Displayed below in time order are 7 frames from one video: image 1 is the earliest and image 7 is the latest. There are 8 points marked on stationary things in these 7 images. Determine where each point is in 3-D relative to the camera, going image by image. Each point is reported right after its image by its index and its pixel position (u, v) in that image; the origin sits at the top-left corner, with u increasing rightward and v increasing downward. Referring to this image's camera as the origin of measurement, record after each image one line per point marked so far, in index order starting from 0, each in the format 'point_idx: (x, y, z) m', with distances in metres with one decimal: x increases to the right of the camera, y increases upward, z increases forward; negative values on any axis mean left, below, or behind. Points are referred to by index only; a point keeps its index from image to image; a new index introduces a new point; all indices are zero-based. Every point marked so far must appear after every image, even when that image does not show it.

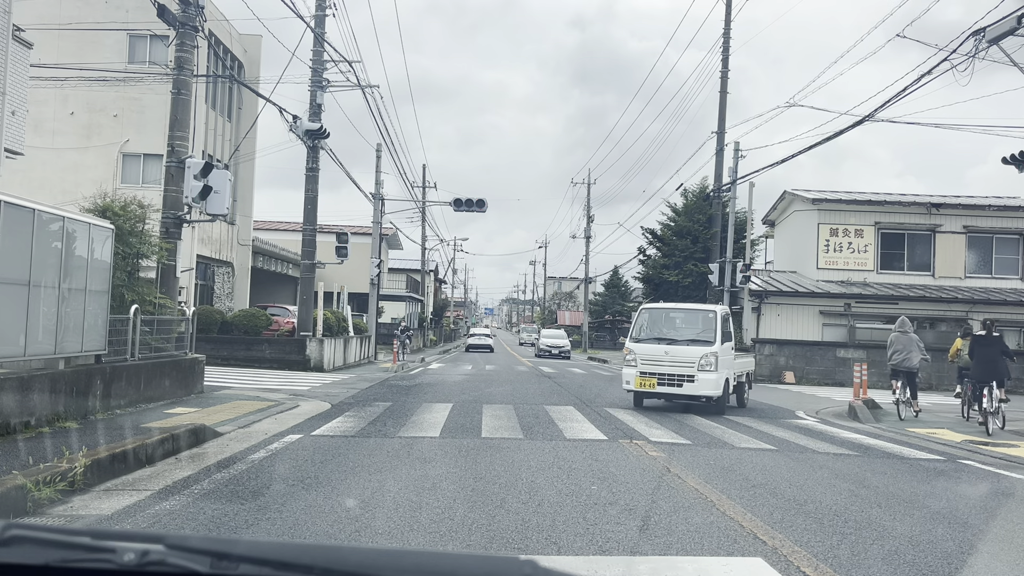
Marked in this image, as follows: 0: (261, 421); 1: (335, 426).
0: (-3.5, -1.9, +10.3) m
1: (-2.3, -1.8, +9.6) m
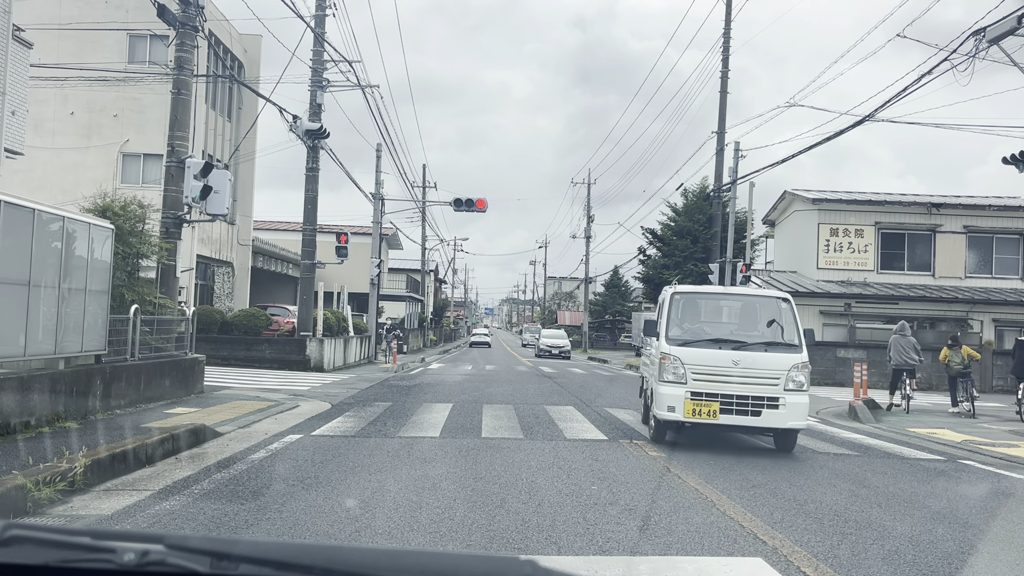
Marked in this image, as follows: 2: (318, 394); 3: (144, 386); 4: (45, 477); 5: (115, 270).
0: (-3.5, -1.9, +10.3) m
1: (-2.3, -1.8, +9.6) m
2: (-3.7, -2.0, +14.1) m
3: (-5.6, -1.5, +11.3) m
4: (-3.6, -1.5, +5.7) m
5: (-6.2, +0.3, +11.5) m
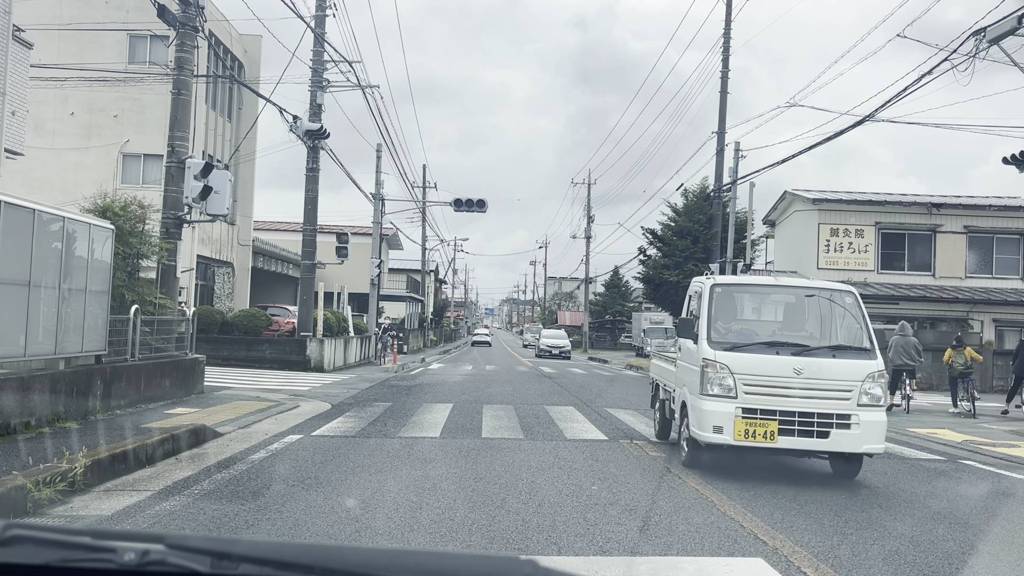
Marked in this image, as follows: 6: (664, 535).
0: (-3.5, -1.9, +10.3) m
1: (-2.3, -1.8, +9.6) m
2: (-3.7, -2.0, +14.1) m
3: (-5.6, -1.5, +11.3) m
4: (-3.6, -1.5, +5.7) m
5: (-6.2, +0.3, +11.5) m
6: (+1.0, -1.7, +4.9) m
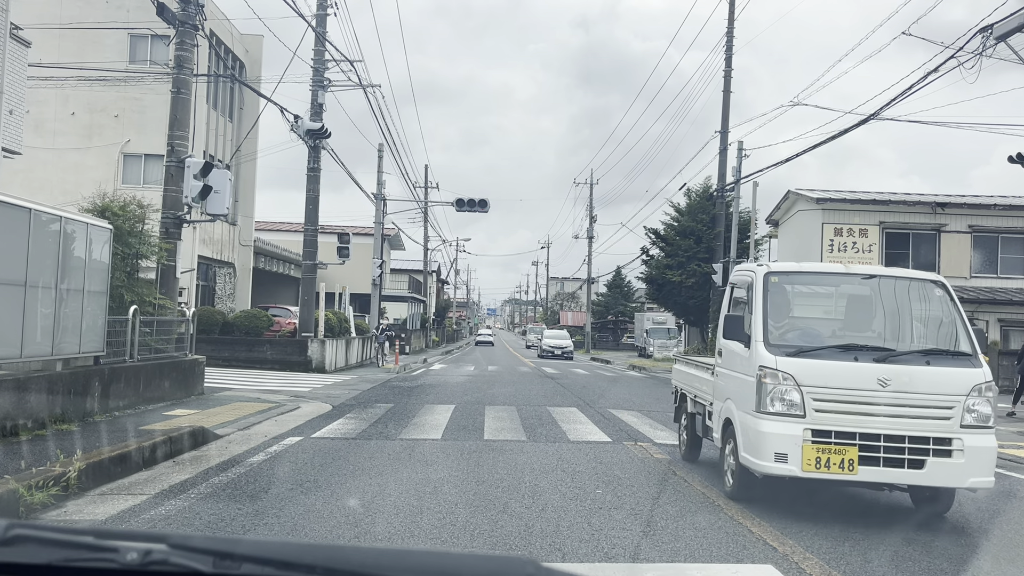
0: (-3.5, -1.9, +10.2) m
1: (-2.3, -1.8, +9.5) m
2: (-3.7, -2.0, +14.0) m
3: (-5.6, -1.5, +11.2) m
4: (-3.6, -1.5, +5.6) m
5: (-6.2, +0.3, +11.4) m
6: (+1.0, -1.6, +4.8) m
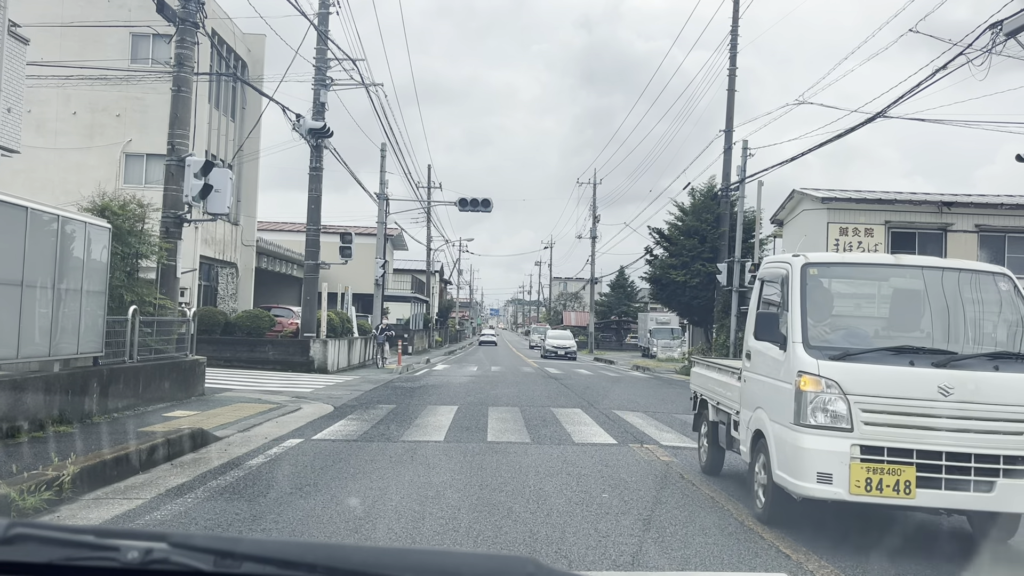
0: (-3.4, -1.9, +10.1) m
1: (-2.2, -1.8, +9.4) m
2: (-3.6, -2.0, +13.9) m
3: (-5.5, -1.5, +11.1) m
4: (-3.6, -1.5, +5.5) m
5: (-6.1, +0.3, +11.3) m
6: (+1.1, -1.6, +4.7) m
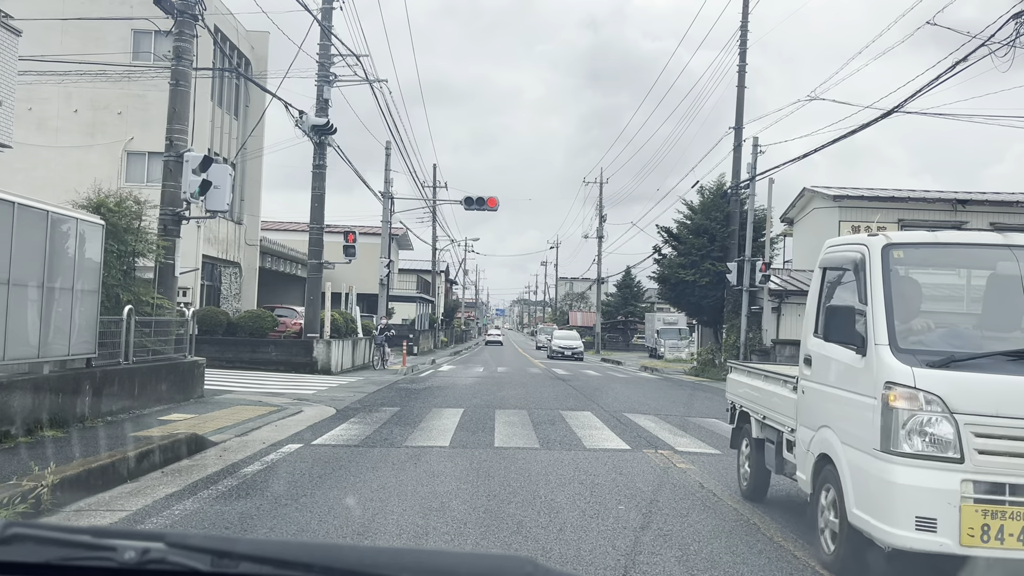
0: (-3.3, -1.9, +9.7) m
1: (-2.1, -1.8, +9.0) m
2: (-3.5, -2.0, +13.5) m
3: (-5.4, -1.5, +10.7) m
4: (-3.5, -1.4, +5.1) m
5: (-6.0, +0.3, +11.0) m
6: (+1.1, -1.6, +4.3) m
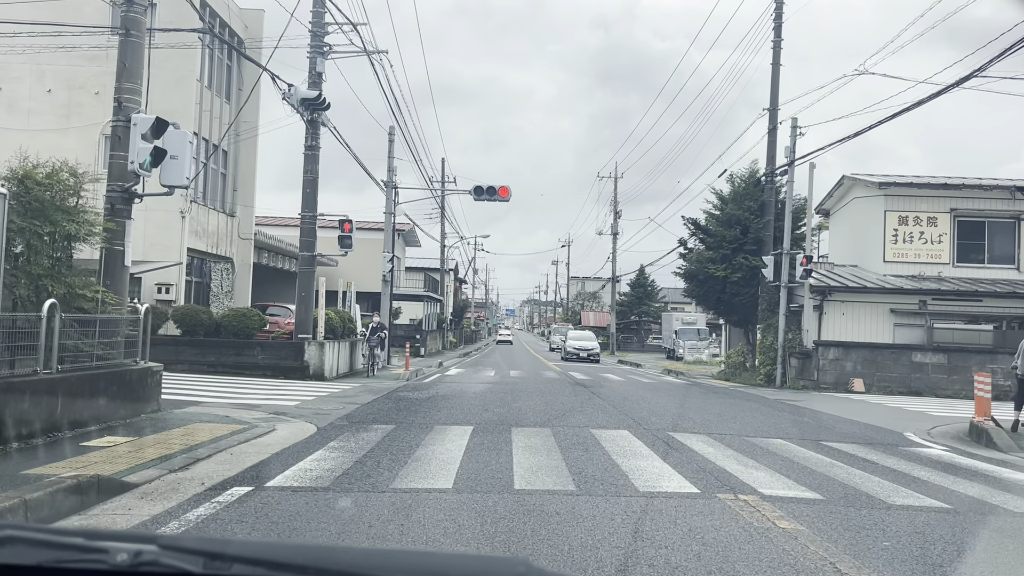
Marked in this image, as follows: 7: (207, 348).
0: (-3.1, -1.7, +7.6) m
1: (-1.9, -1.7, +6.9) m
2: (-3.2, -1.9, +11.4) m
3: (-5.2, -1.4, +8.6) m
4: (-3.3, -1.3, +3.0) m
5: (-5.8, +0.4, +8.9) m
6: (+1.3, -1.5, +2.1) m
7: (-7.3, -1.4, +17.7) m
